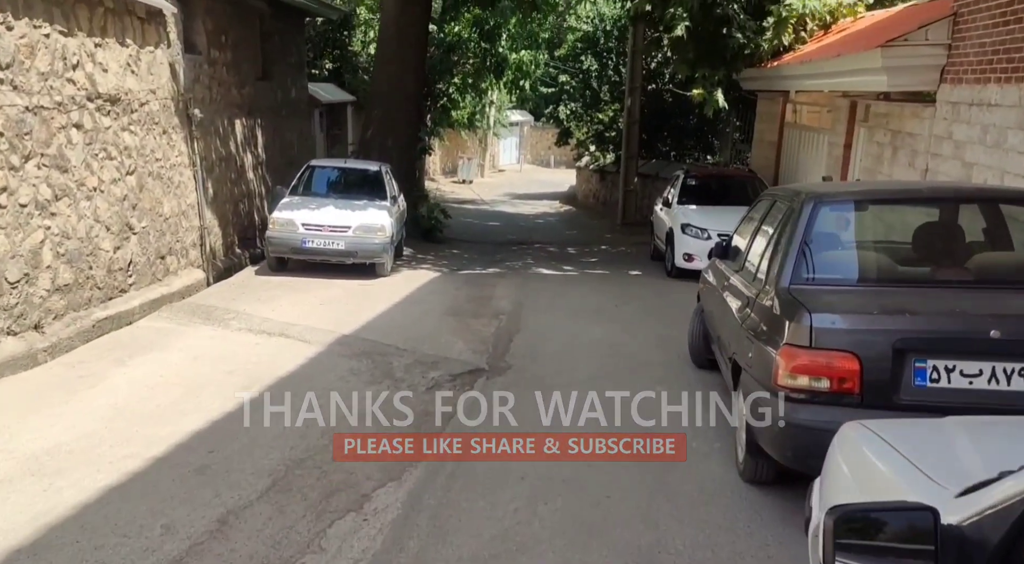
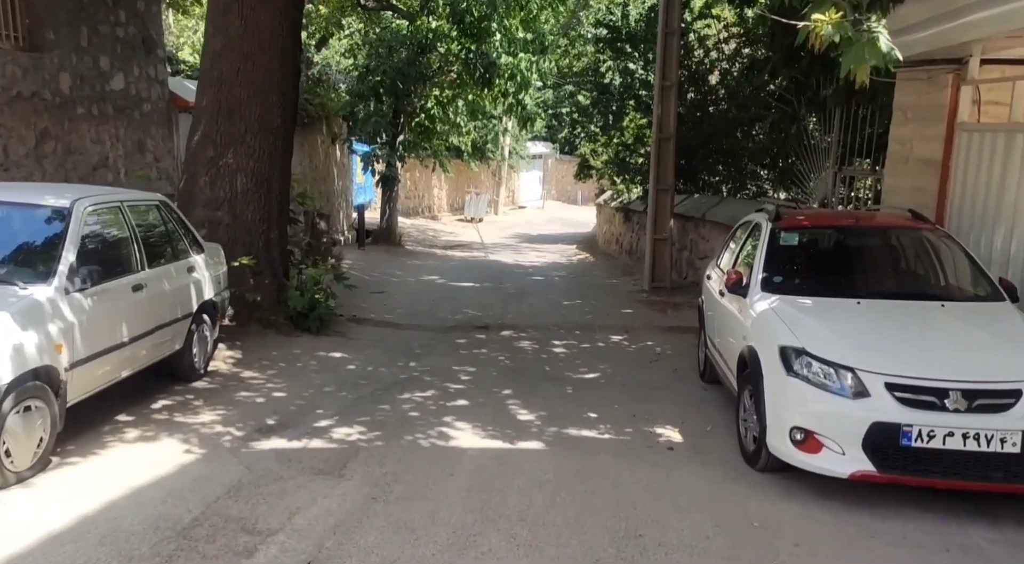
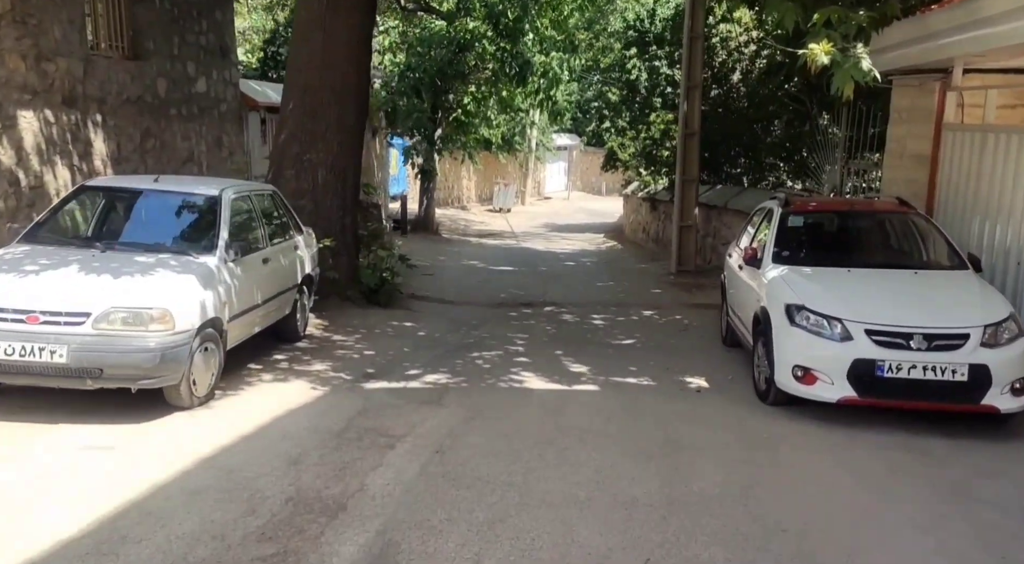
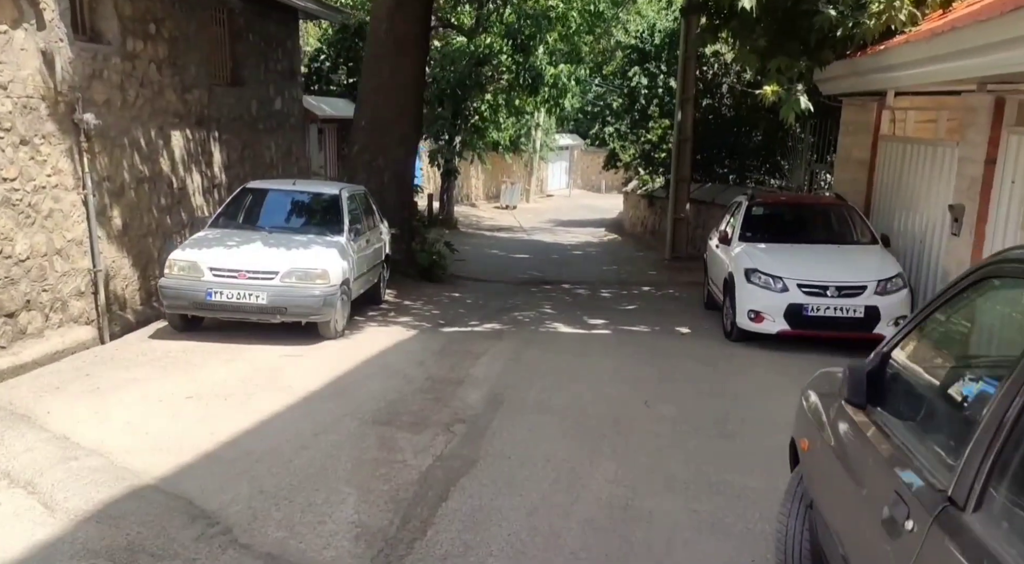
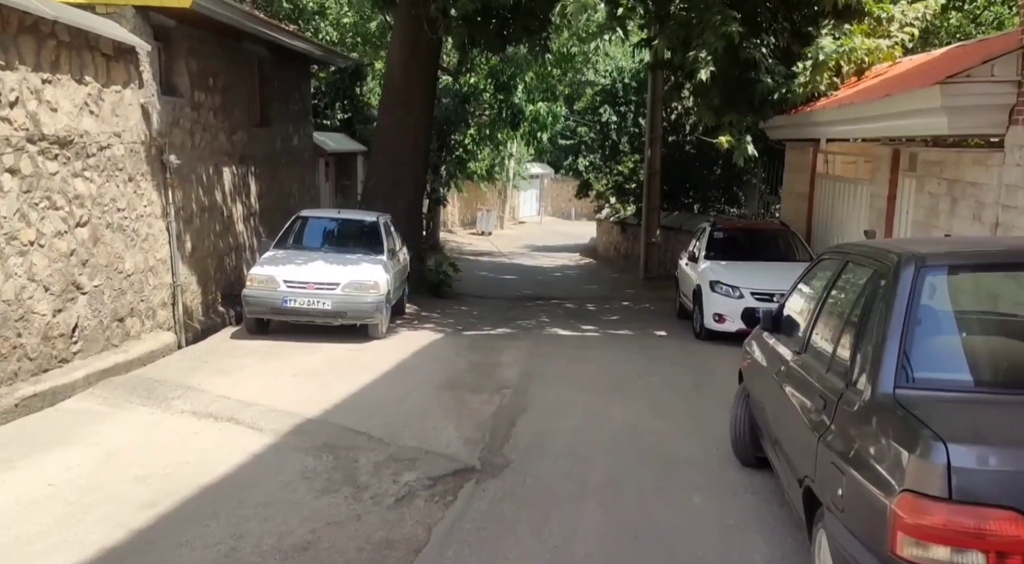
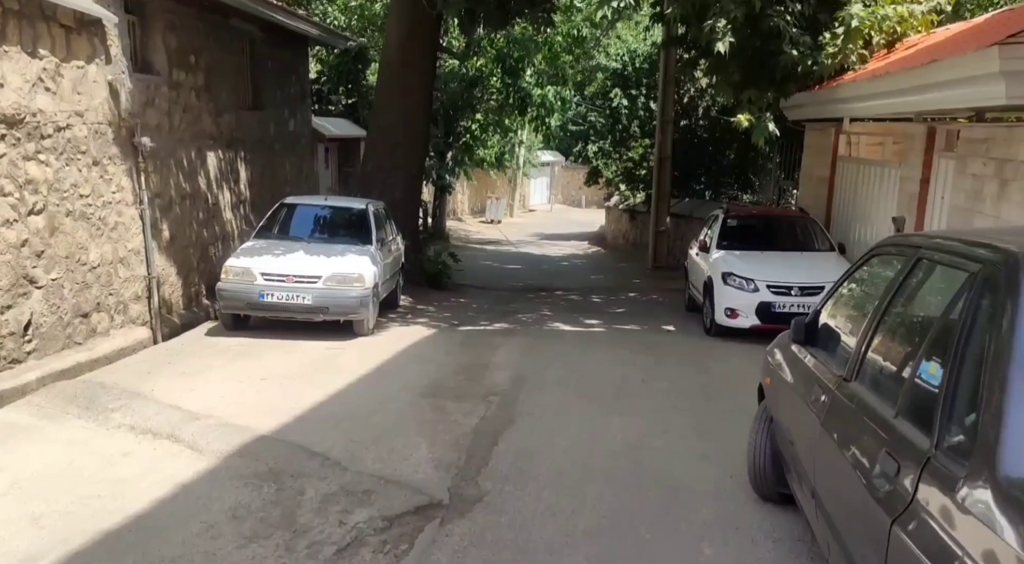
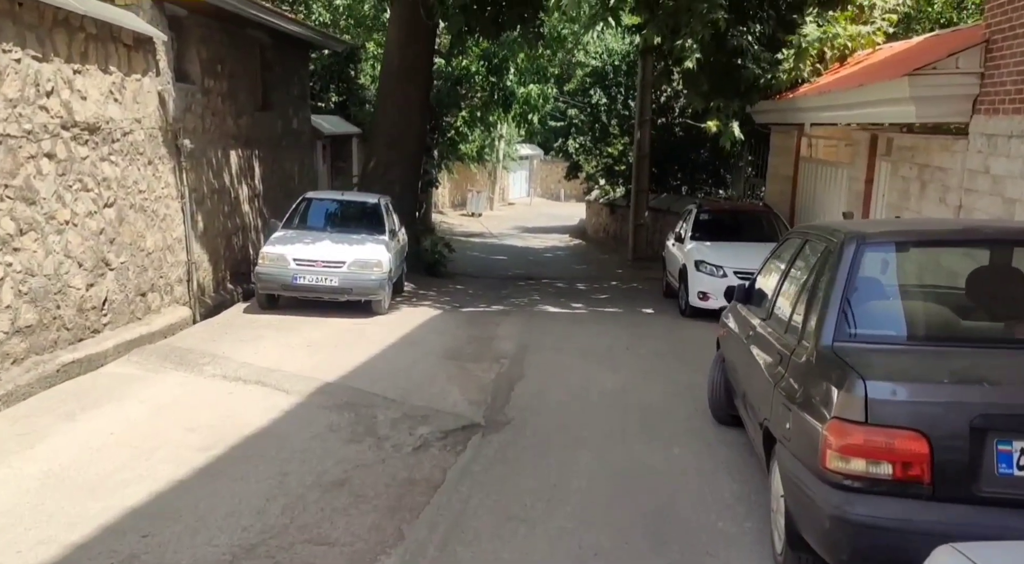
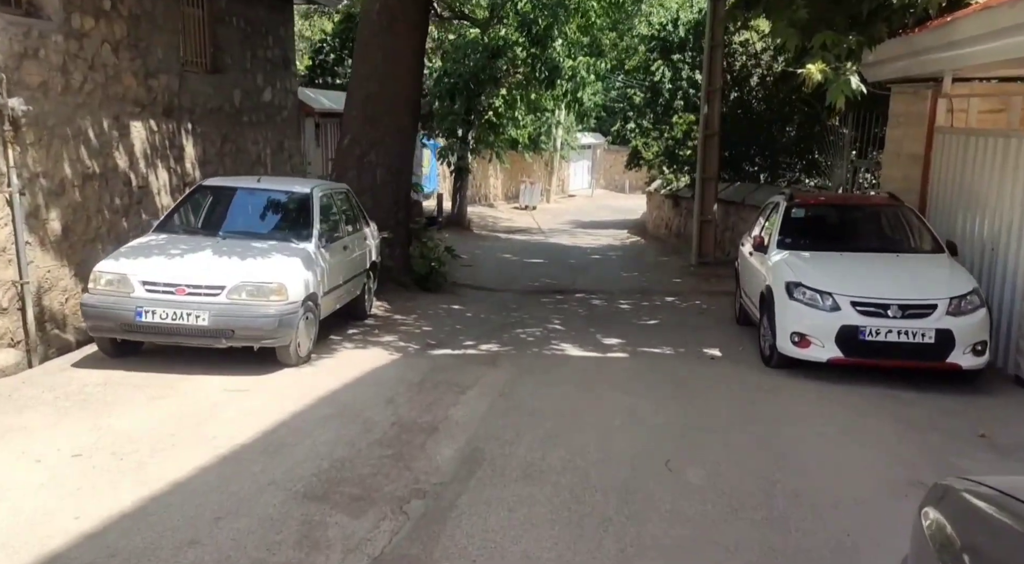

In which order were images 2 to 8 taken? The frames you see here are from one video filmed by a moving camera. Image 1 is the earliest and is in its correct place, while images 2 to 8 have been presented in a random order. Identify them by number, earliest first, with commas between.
7, 5, 6, 4, 8, 3, 2
